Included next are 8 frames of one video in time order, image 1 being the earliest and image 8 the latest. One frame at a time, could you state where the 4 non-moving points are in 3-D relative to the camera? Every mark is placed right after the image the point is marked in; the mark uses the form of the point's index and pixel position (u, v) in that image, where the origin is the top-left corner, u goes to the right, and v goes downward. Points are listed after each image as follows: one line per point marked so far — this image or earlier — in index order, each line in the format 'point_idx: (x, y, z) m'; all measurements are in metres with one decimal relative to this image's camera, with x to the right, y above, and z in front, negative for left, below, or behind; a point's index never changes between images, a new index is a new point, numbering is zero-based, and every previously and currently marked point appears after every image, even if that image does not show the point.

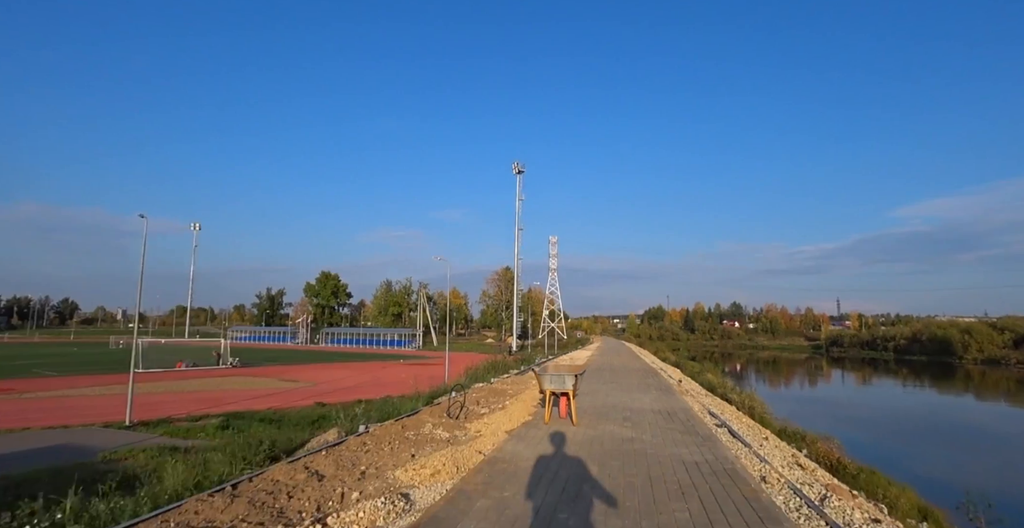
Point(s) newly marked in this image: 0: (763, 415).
0: (+8.7, -5.3, +19.2) m
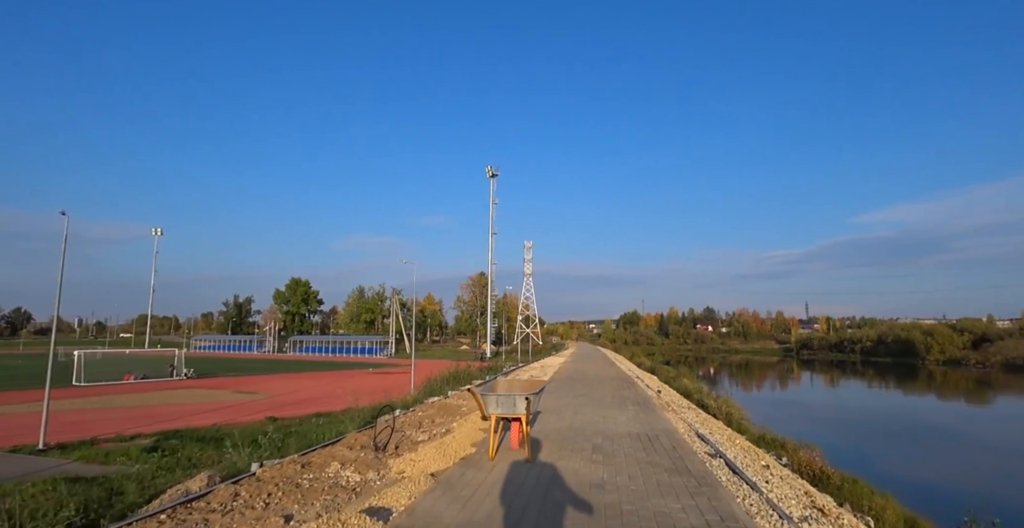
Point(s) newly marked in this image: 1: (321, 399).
0: (+7.7, -5.4, +18.6) m
1: (-6.8, -4.7, +18.8) m
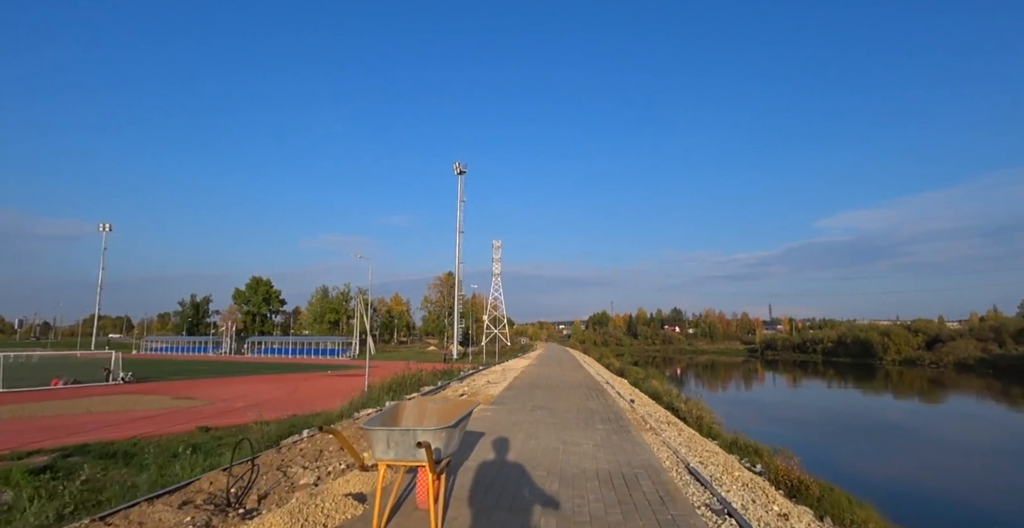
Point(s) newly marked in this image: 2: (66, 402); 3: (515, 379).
0: (+6.5, -5.3, +18.0) m
1: (-8.0, -4.5, +17.4) m
2: (-15.2, -4.7, +18.6) m
3: (0.0, -3.5, +16.6) m
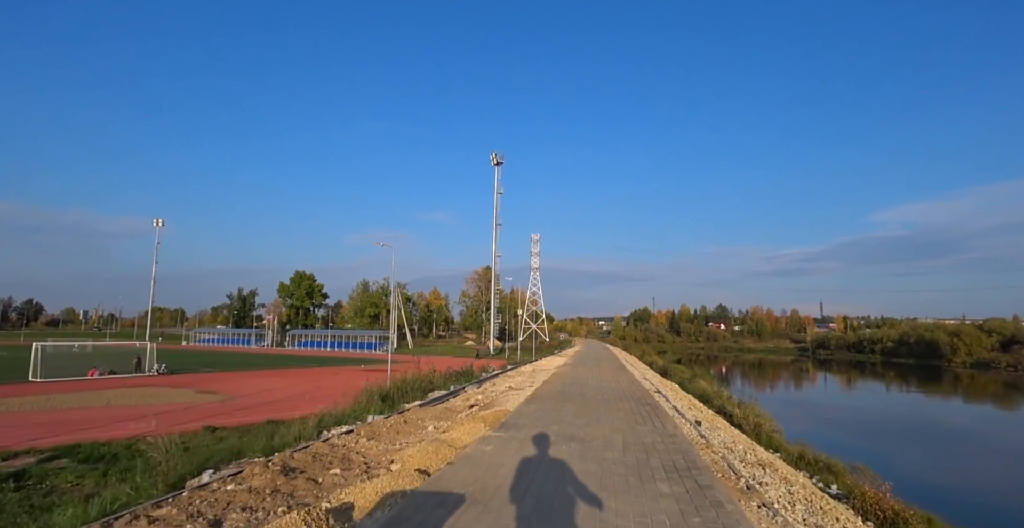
0: (+7.5, -5.0, +16.0) m
1: (-7.0, -4.2, +16.5) m
2: (-14.0, -4.3, +18.2) m
3: (+0.9, -3.2, +15.1) m
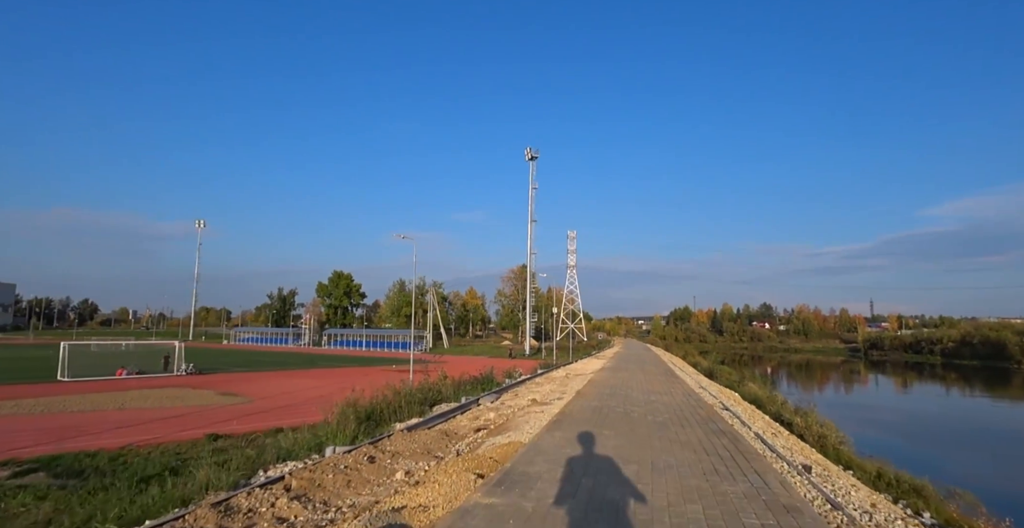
0: (+8.4, -4.7, +14.1) m
1: (-6.1, -4.0, +15.5) m
2: (-13.0, -4.2, +17.7) m
3: (+1.7, -3.0, +13.6) m
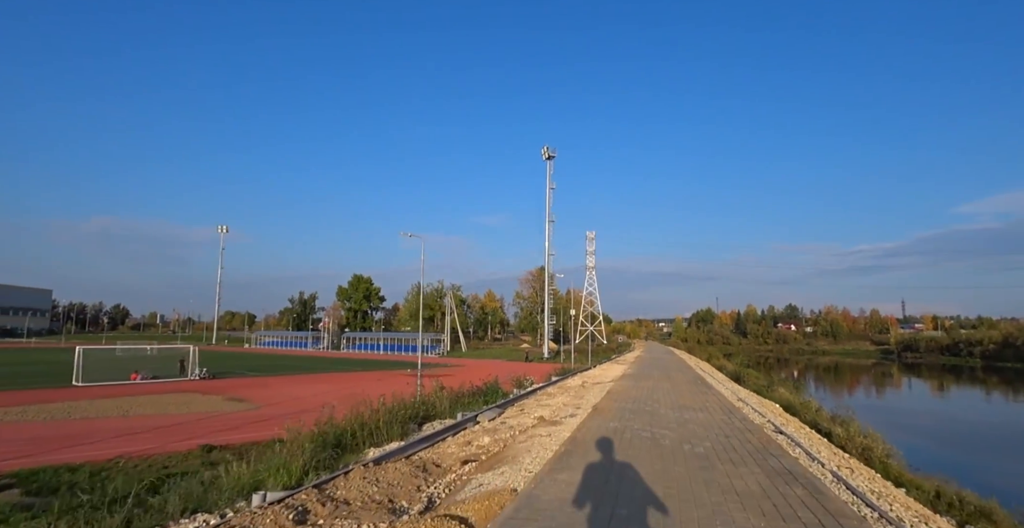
0: (+8.8, -4.7, +12.9) m
1: (-5.7, -4.1, +14.9) m
2: (-12.5, -4.3, +17.3) m
3: (+2.1, -3.0, +12.7) m
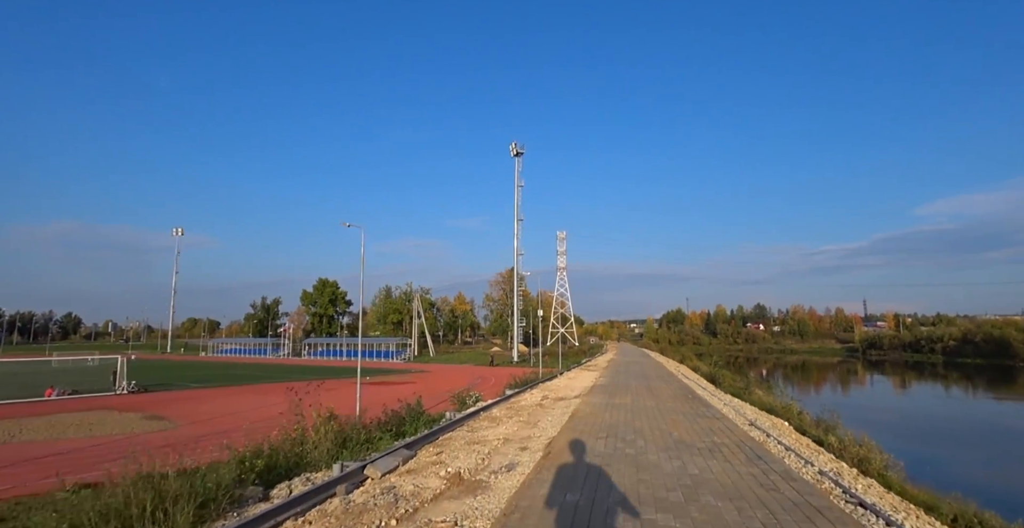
0: (+7.9, -4.4, +11.5) m
1: (-6.7, -4.0, +12.8) m
2: (-13.6, -4.3, +14.9) m
3: (+1.2, -2.8, +11.0) m
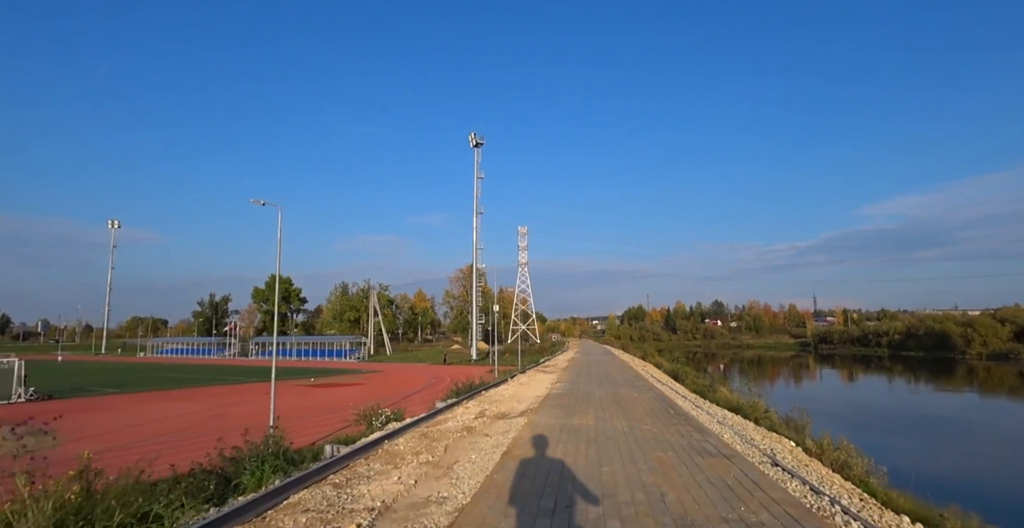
0: (+6.8, -4.2, +10.4) m
1: (-7.8, -3.7, +10.7) m
2: (-14.8, -4.0, +12.4) m
3: (+0.2, -2.6, +9.4) m
